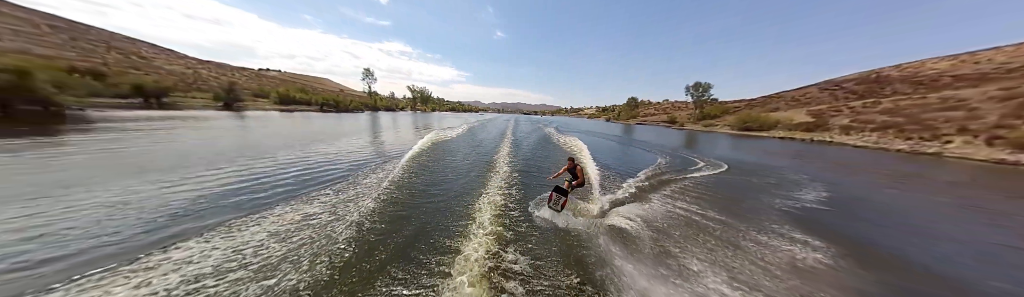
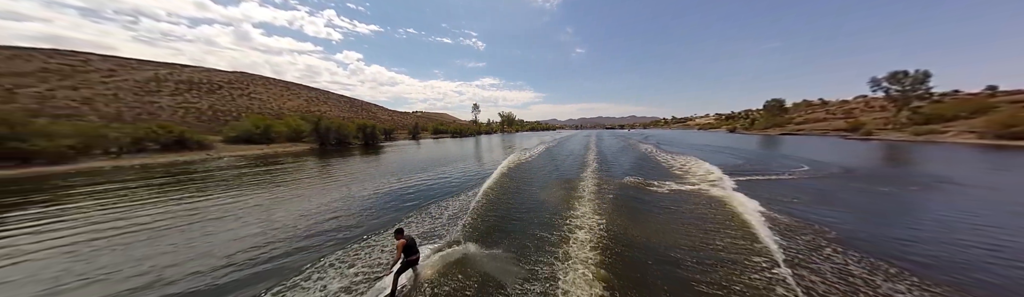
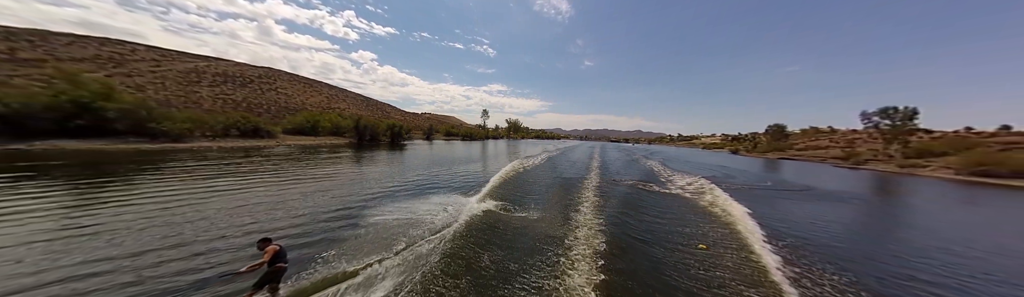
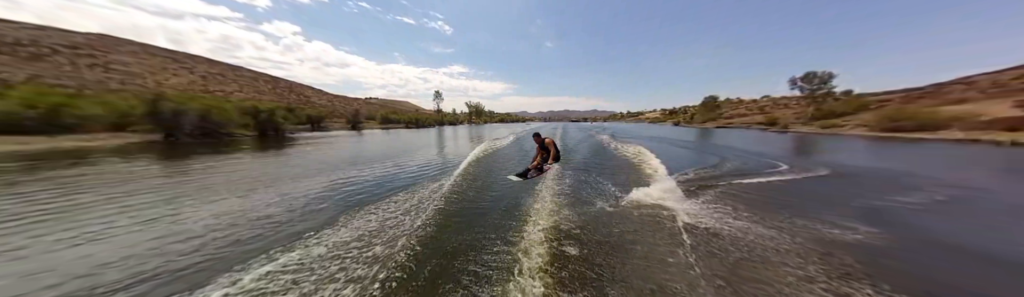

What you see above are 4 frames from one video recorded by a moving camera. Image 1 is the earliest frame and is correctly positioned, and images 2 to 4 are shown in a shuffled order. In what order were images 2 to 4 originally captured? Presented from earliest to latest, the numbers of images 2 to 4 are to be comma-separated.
4, 2, 3
